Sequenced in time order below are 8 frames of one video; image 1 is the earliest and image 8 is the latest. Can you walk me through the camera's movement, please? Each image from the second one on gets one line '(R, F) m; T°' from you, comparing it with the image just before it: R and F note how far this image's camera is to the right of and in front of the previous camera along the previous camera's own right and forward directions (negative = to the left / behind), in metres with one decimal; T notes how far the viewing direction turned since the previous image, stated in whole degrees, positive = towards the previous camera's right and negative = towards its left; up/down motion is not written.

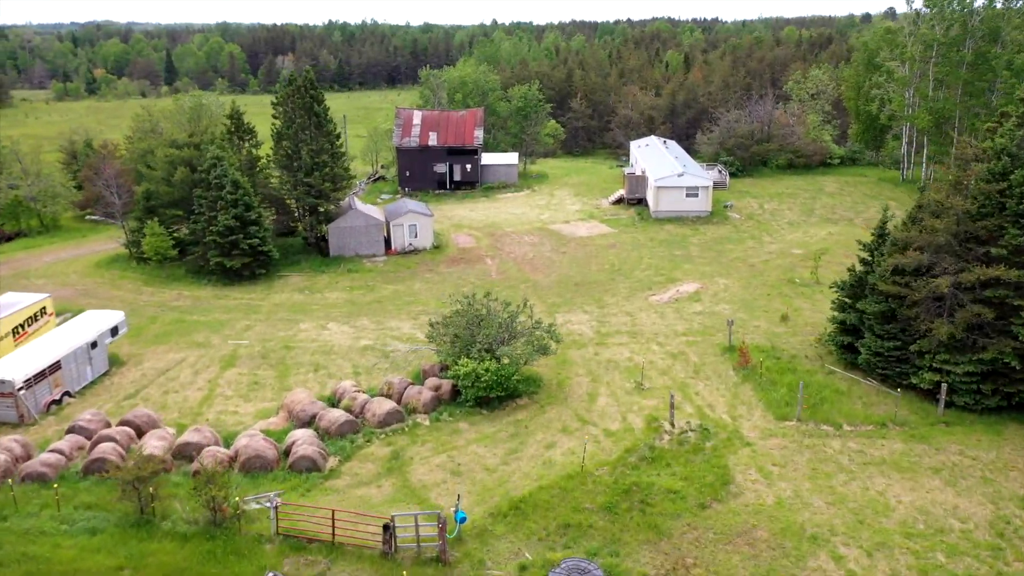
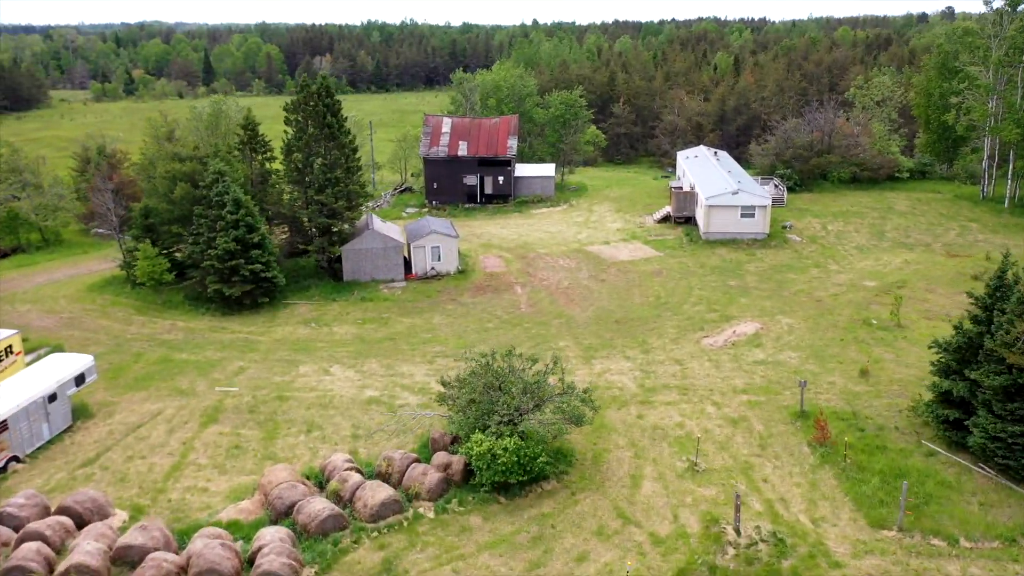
(+0.2, +3.6) m; -3°
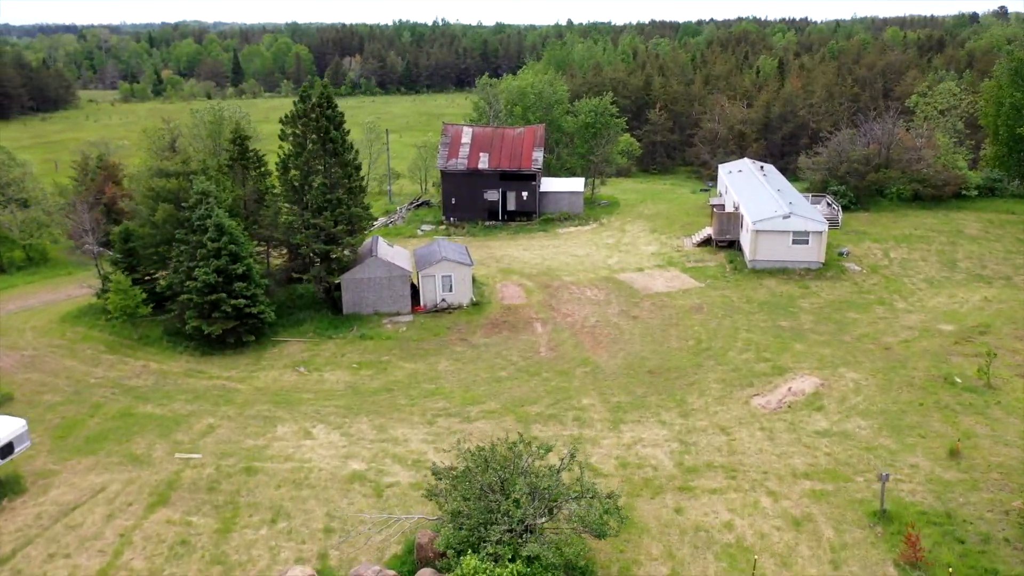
(+0.4, +3.6) m; -2°
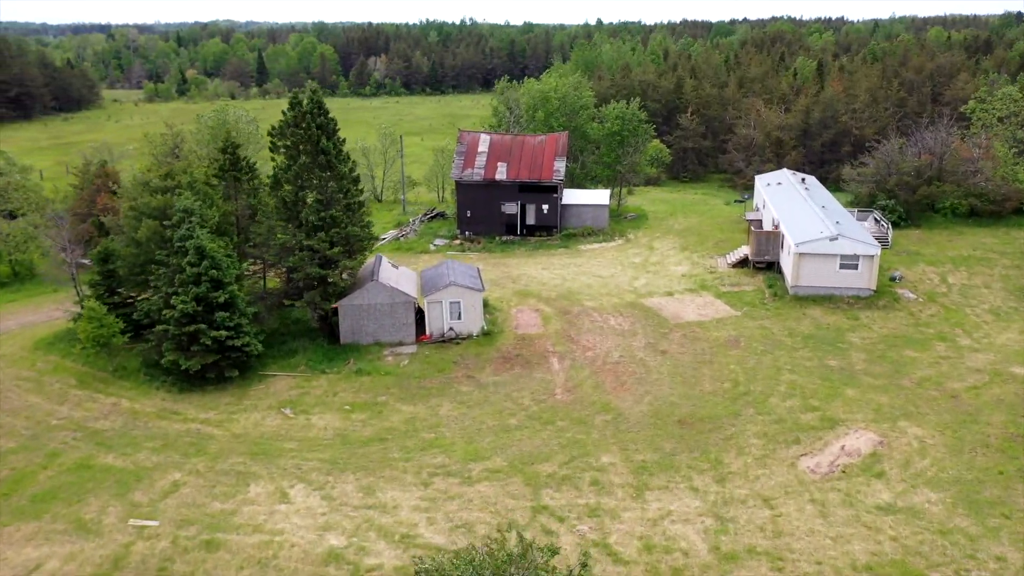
(+0.4, +2.7) m; -2°
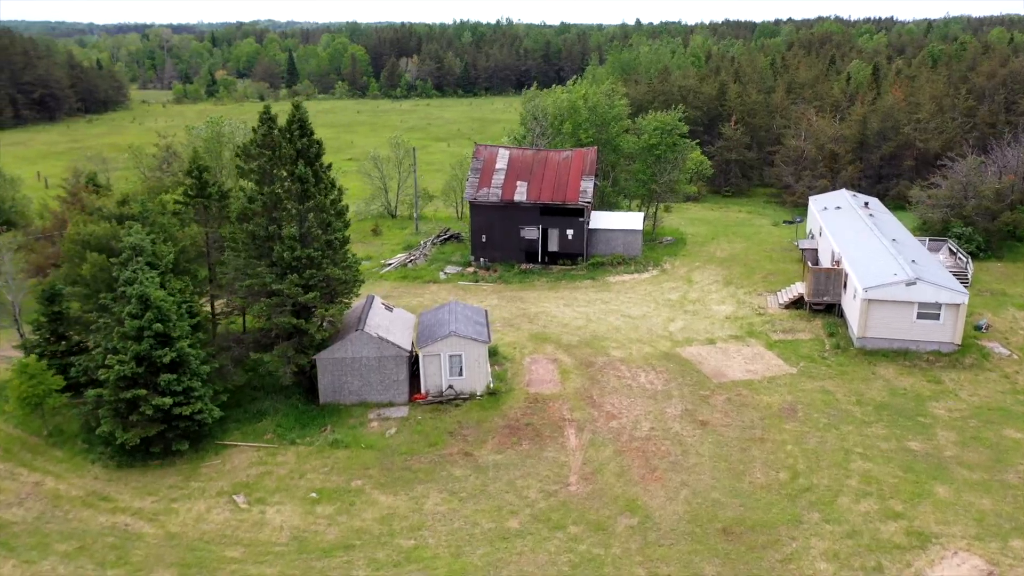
(+0.6, +4.1) m; -2°
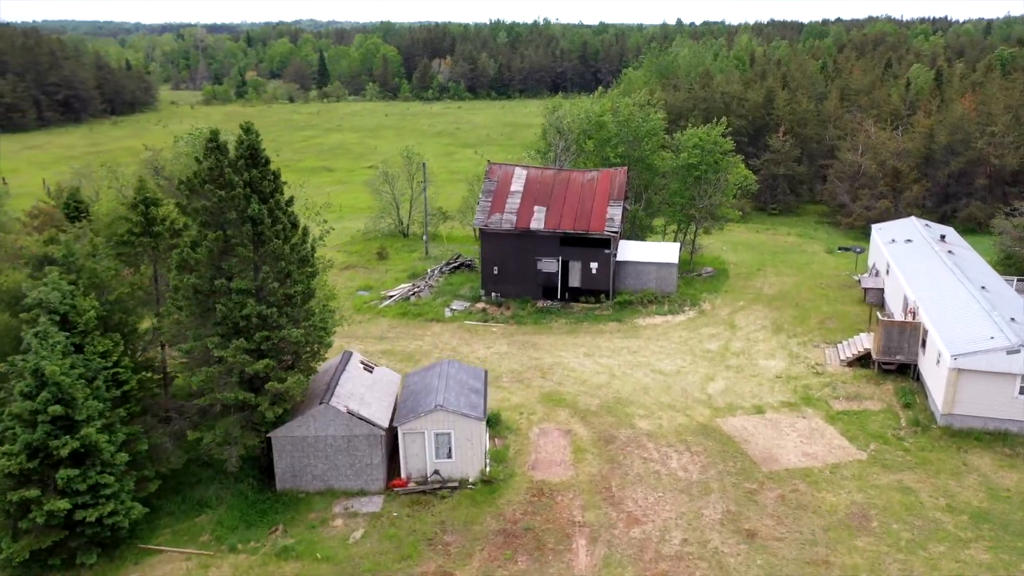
(+0.7, +4.1) m; -3°
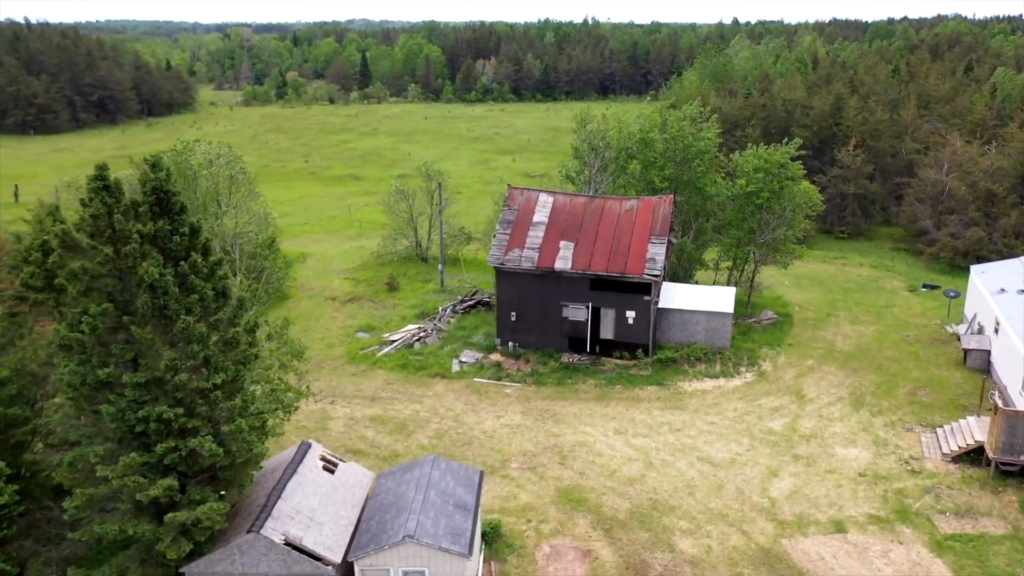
(+0.8, +4.6) m; -3°
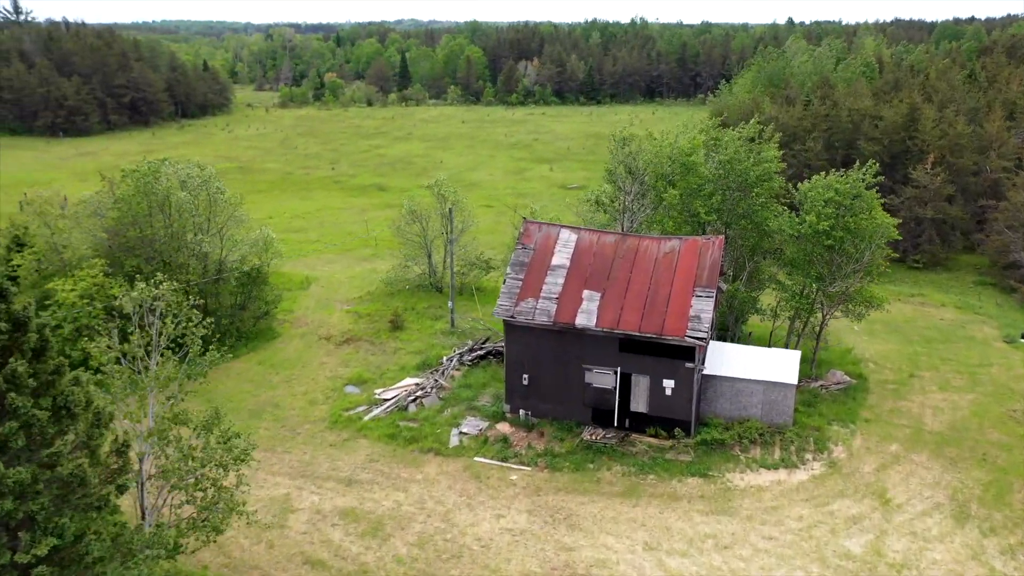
(+0.8, +4.3) m; -3°
